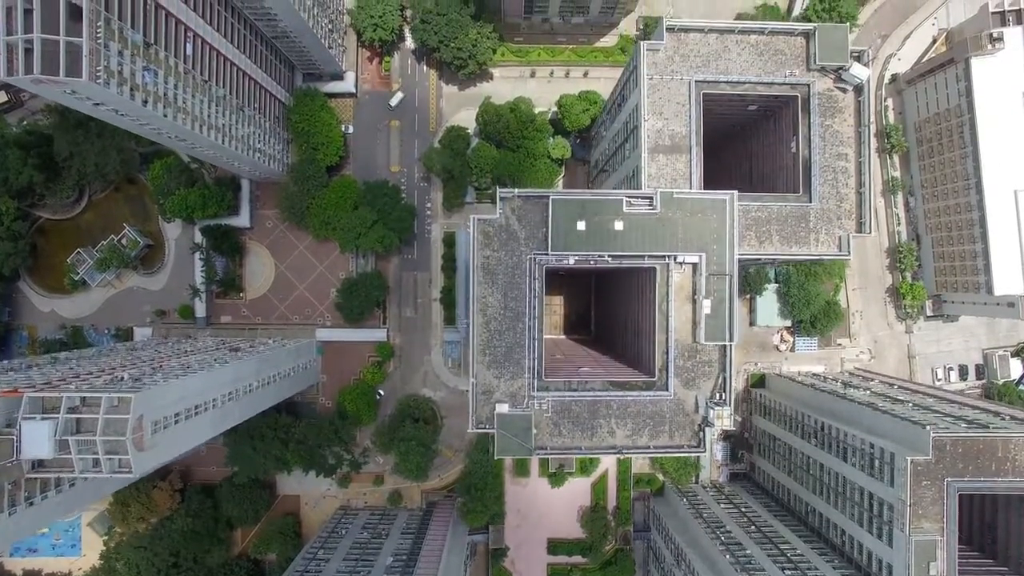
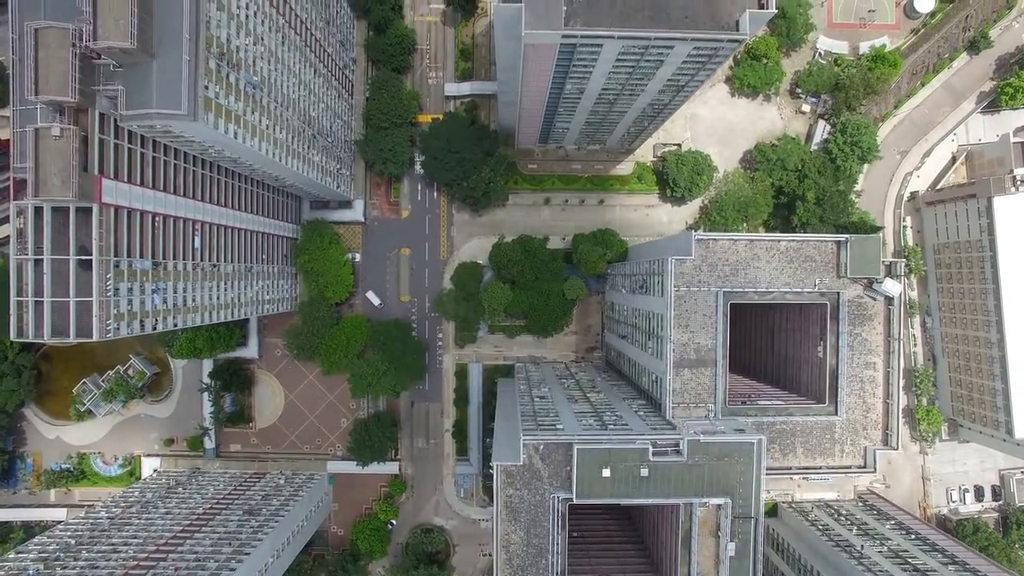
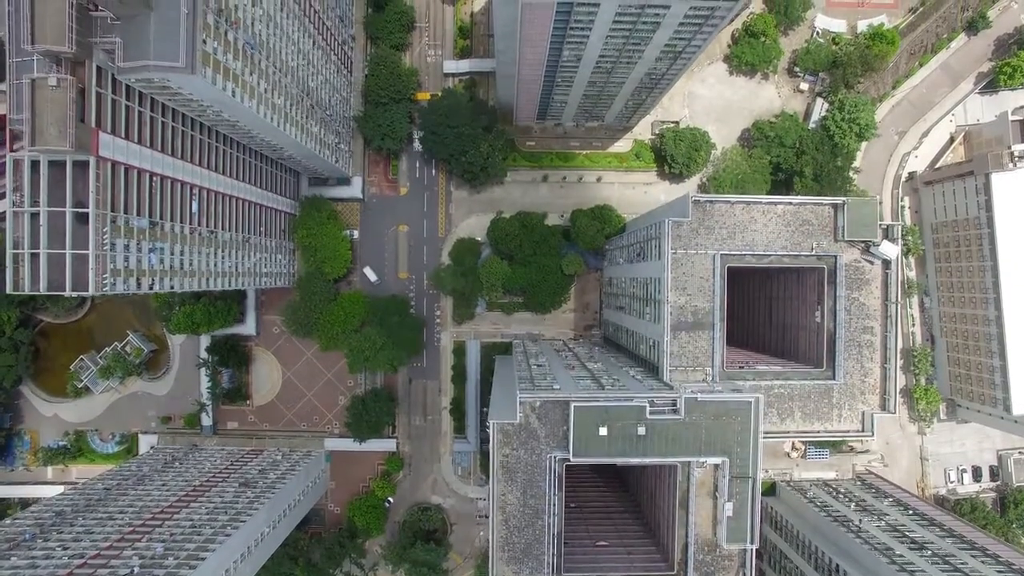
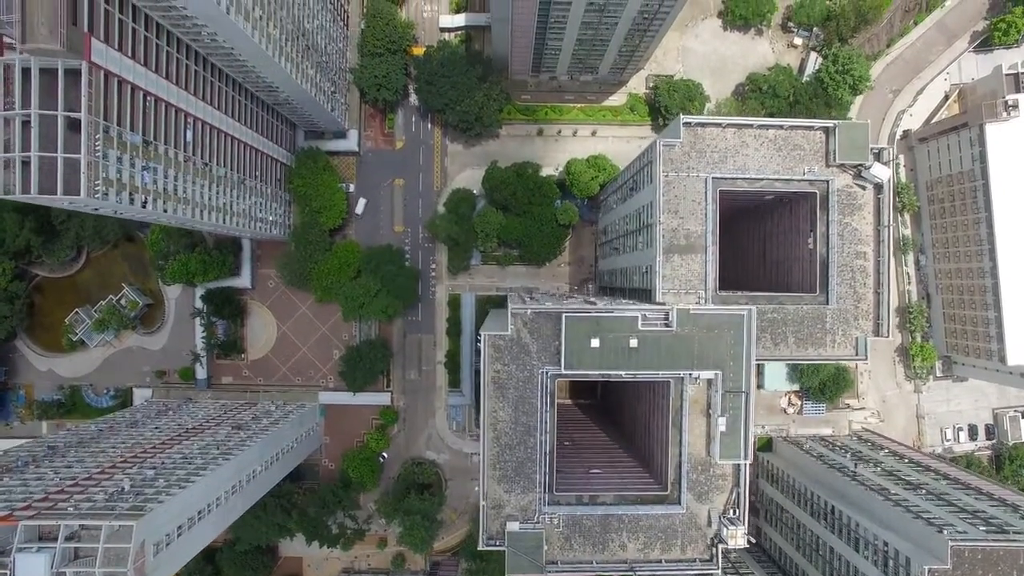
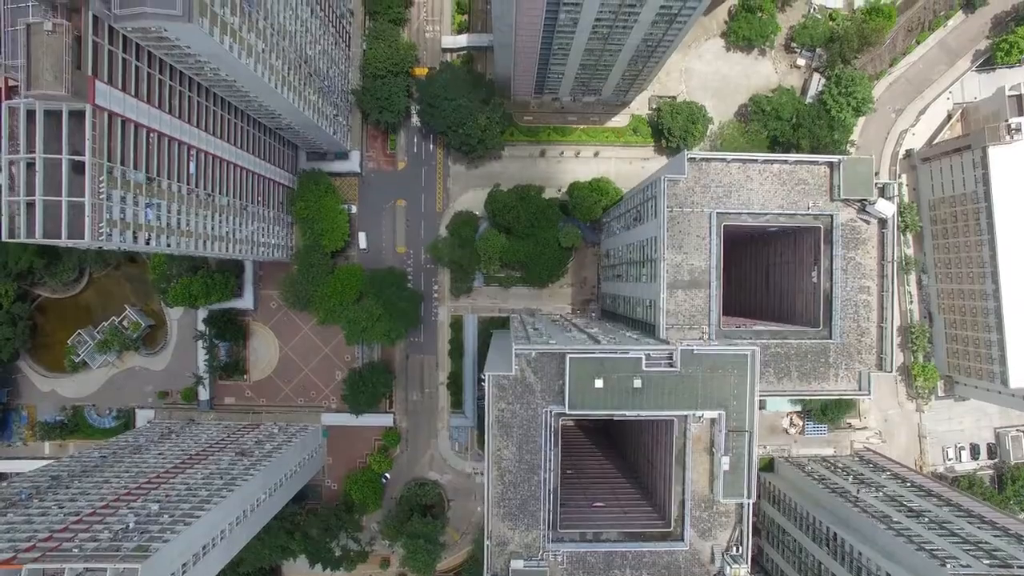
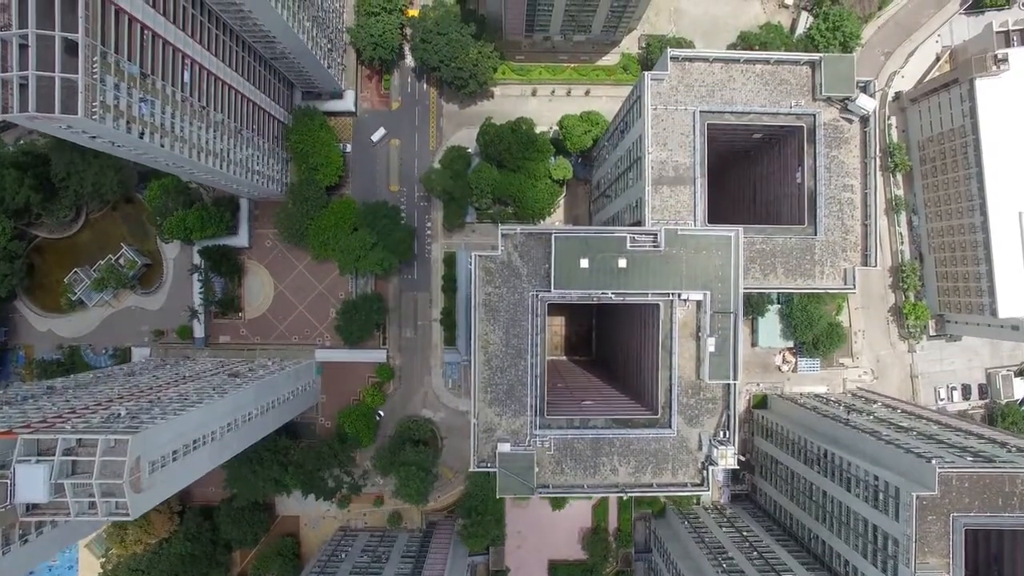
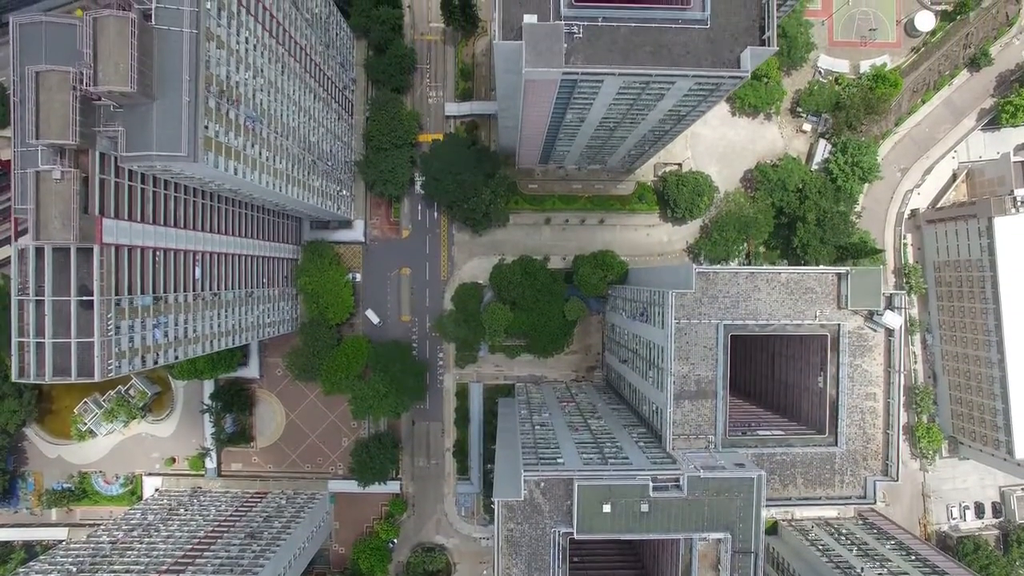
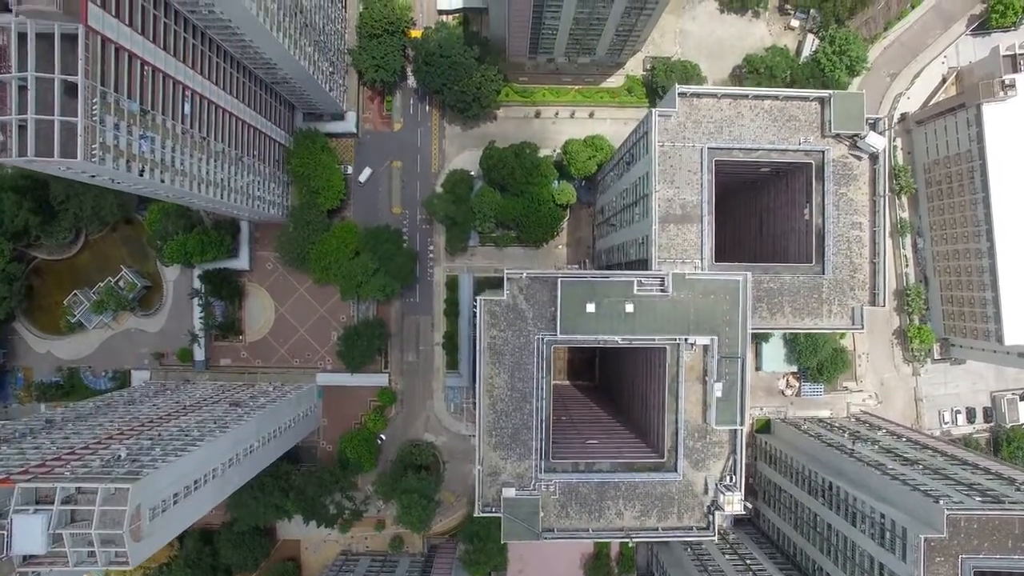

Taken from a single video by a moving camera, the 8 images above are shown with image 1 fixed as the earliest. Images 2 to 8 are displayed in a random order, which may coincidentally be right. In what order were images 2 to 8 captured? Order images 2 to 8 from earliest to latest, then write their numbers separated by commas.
6, 8, 4, 5, 3, 2, 7
